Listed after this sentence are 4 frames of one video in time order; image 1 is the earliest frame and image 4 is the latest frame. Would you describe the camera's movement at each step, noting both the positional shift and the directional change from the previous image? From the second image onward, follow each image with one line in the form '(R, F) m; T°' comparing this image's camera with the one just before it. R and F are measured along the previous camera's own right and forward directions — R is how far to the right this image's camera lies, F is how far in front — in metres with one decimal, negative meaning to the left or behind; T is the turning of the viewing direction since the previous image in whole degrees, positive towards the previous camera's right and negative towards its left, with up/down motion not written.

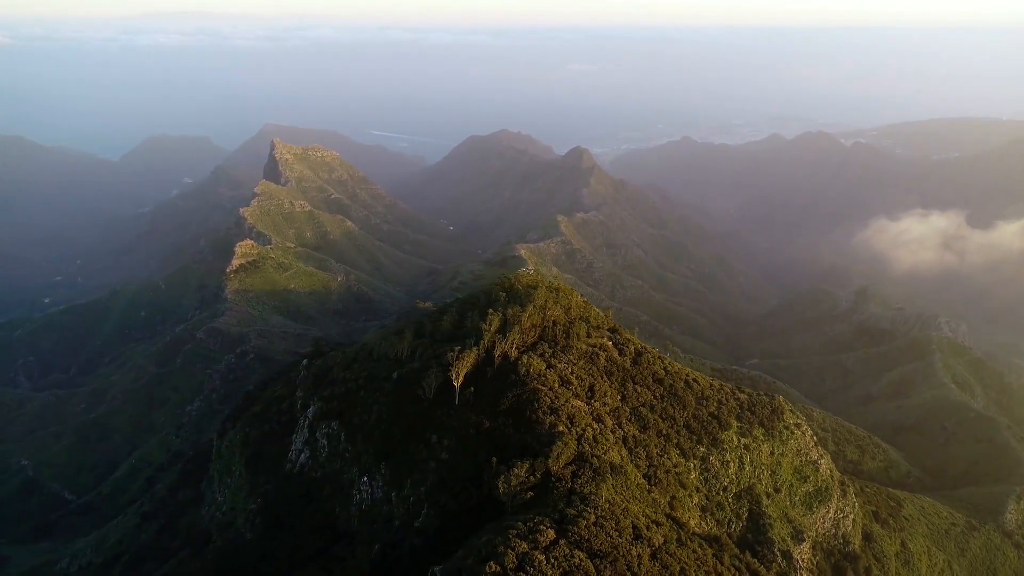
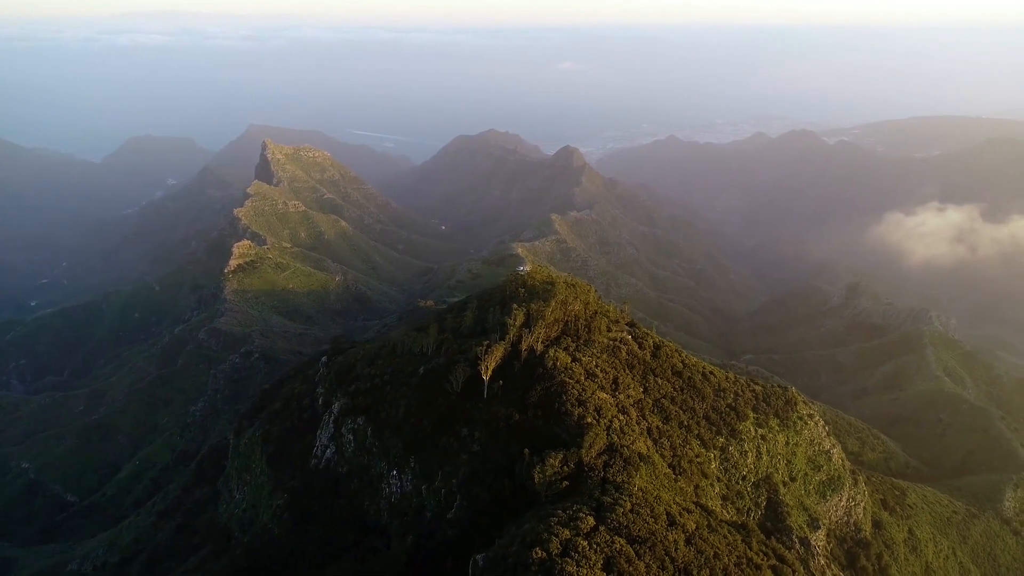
(-2.6, -0.6) m; +1°
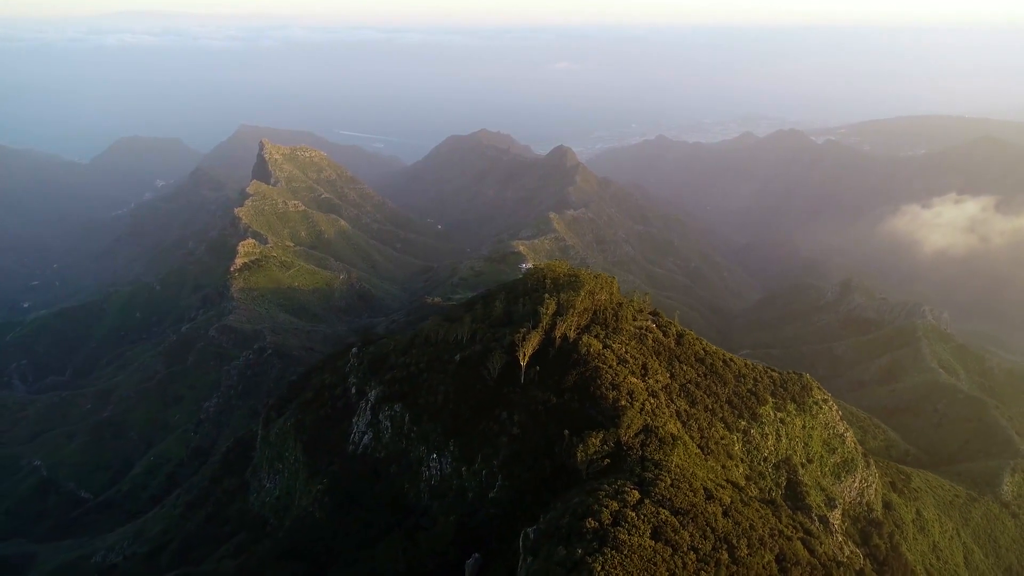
(-3.1, -1.6) m; +1°
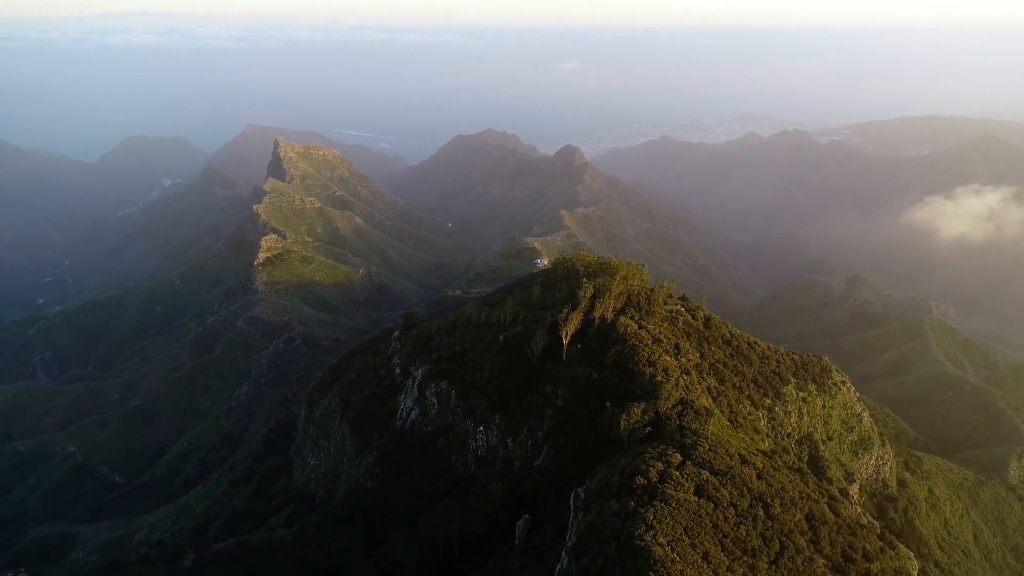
(-2.9, -2.8) m; 0°
